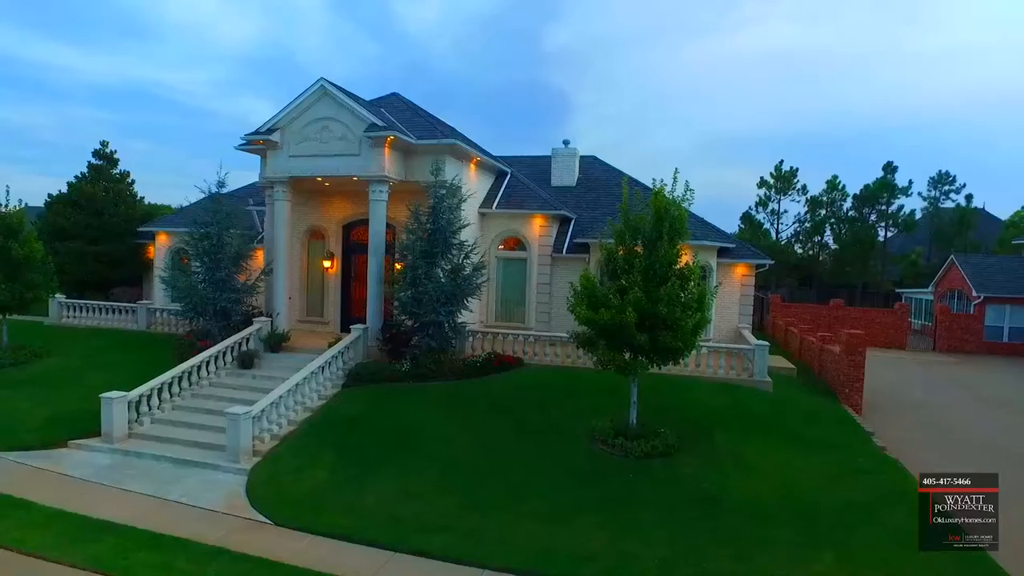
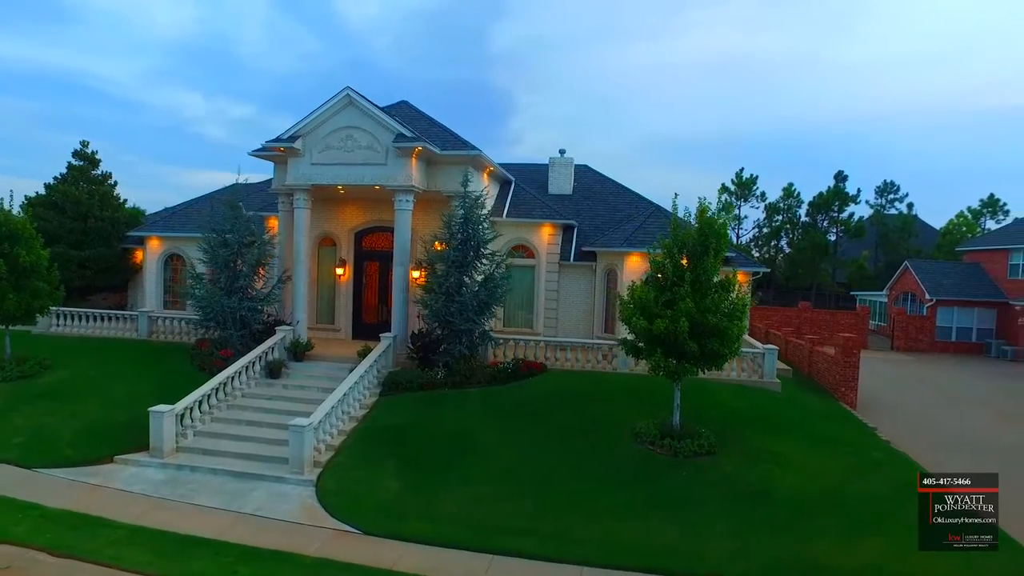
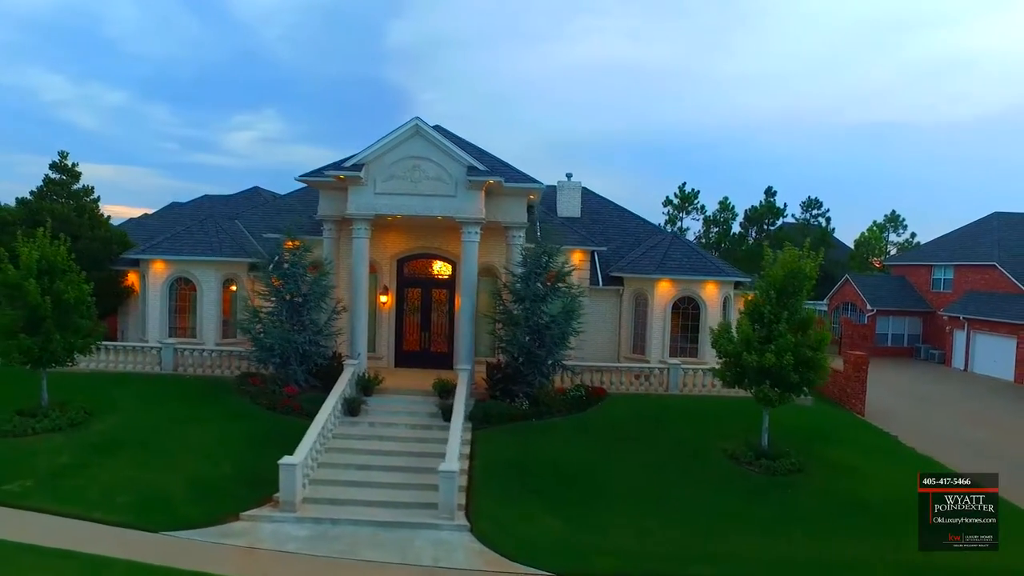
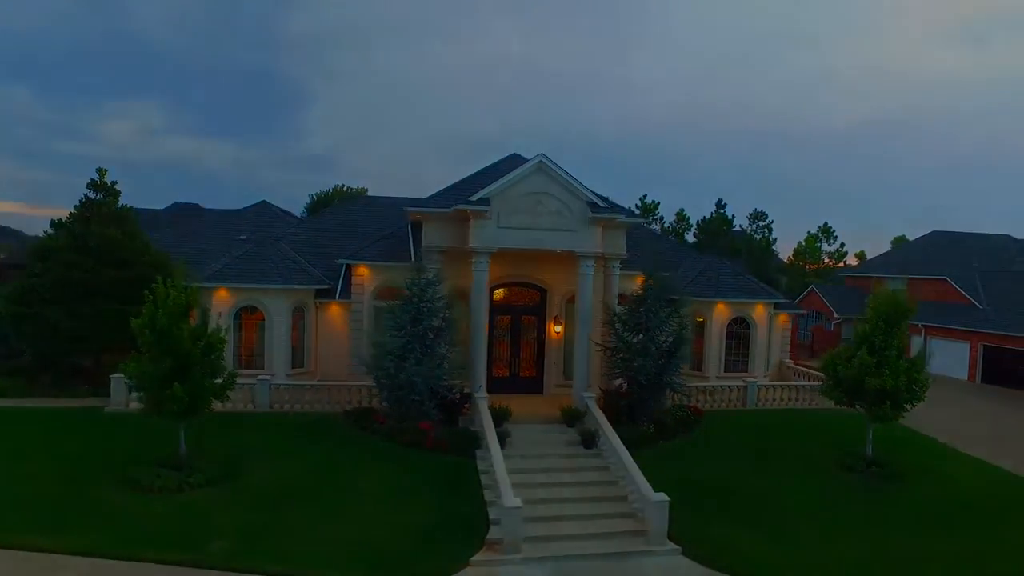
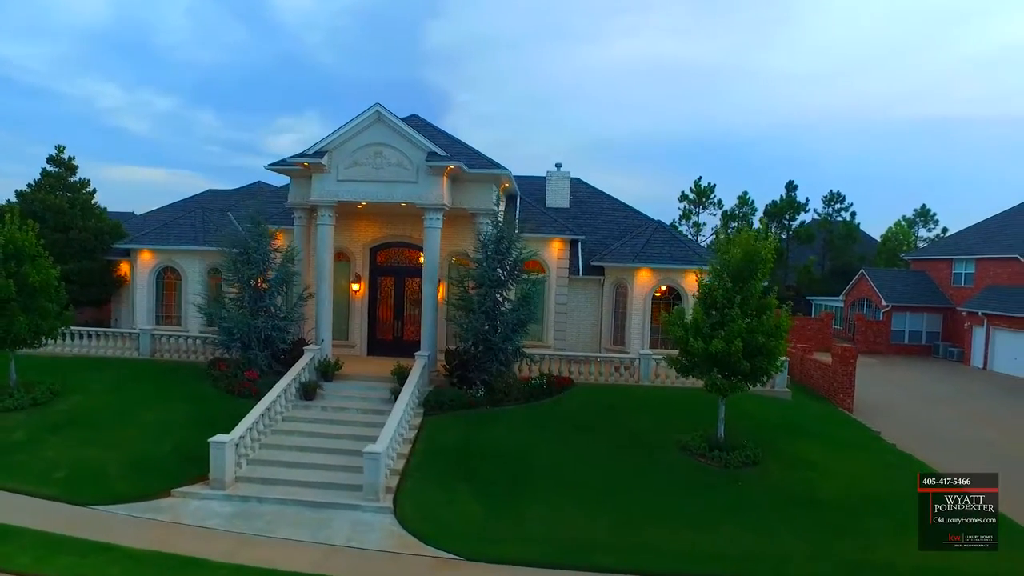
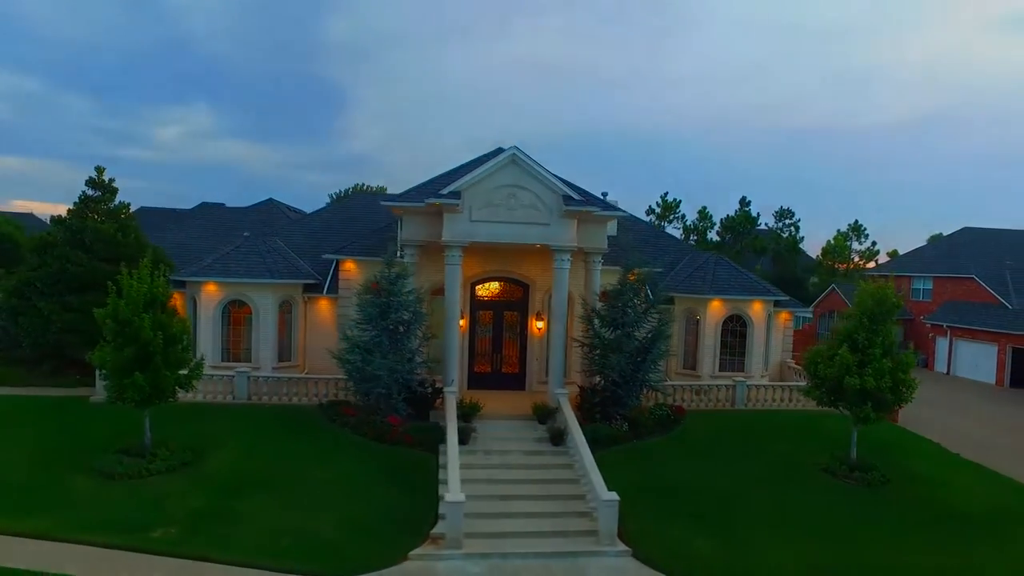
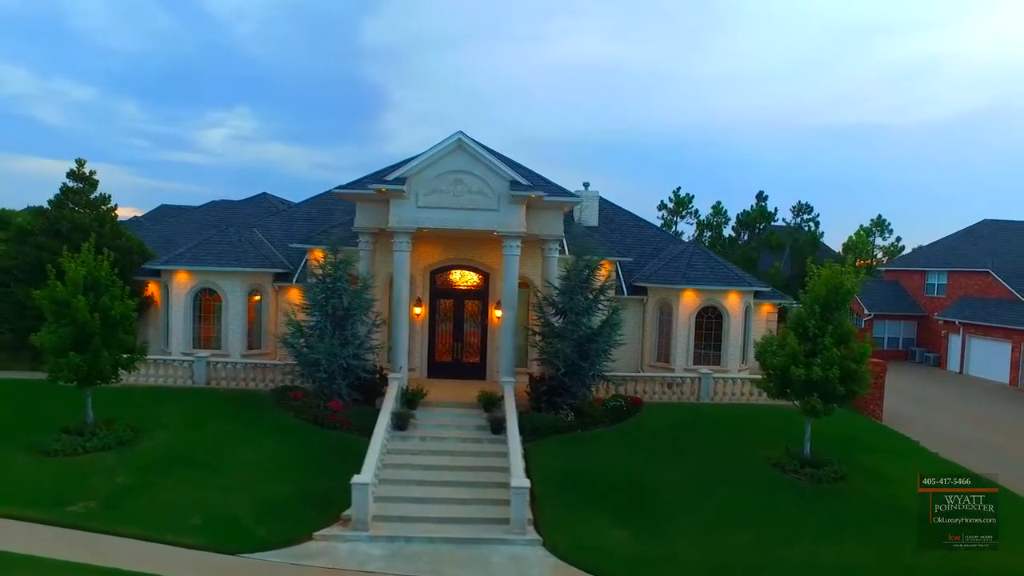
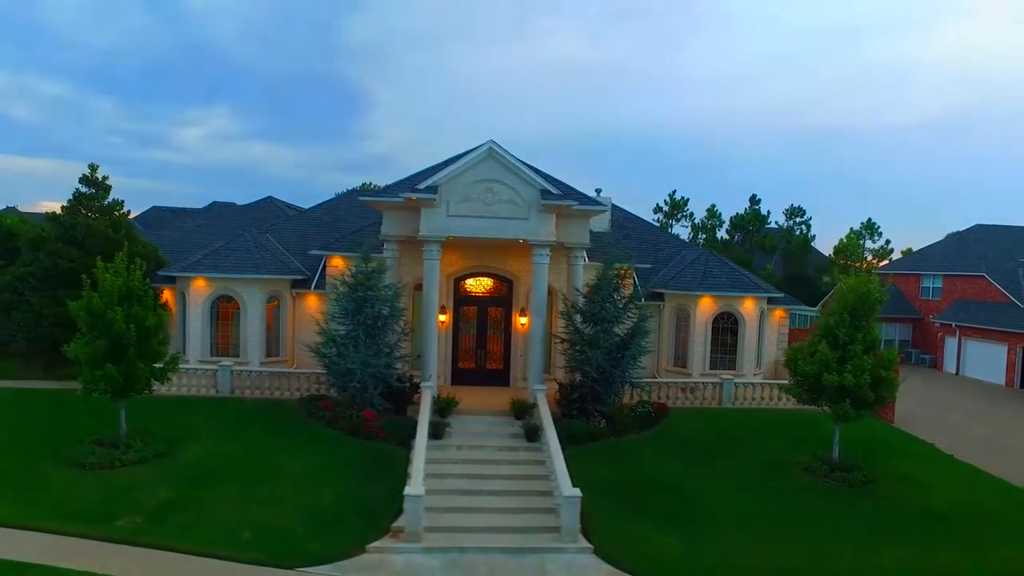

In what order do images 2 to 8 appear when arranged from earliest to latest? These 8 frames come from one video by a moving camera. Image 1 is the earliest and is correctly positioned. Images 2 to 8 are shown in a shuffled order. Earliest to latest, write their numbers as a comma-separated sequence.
2, 5, 3, 7, 8, 6, 4
